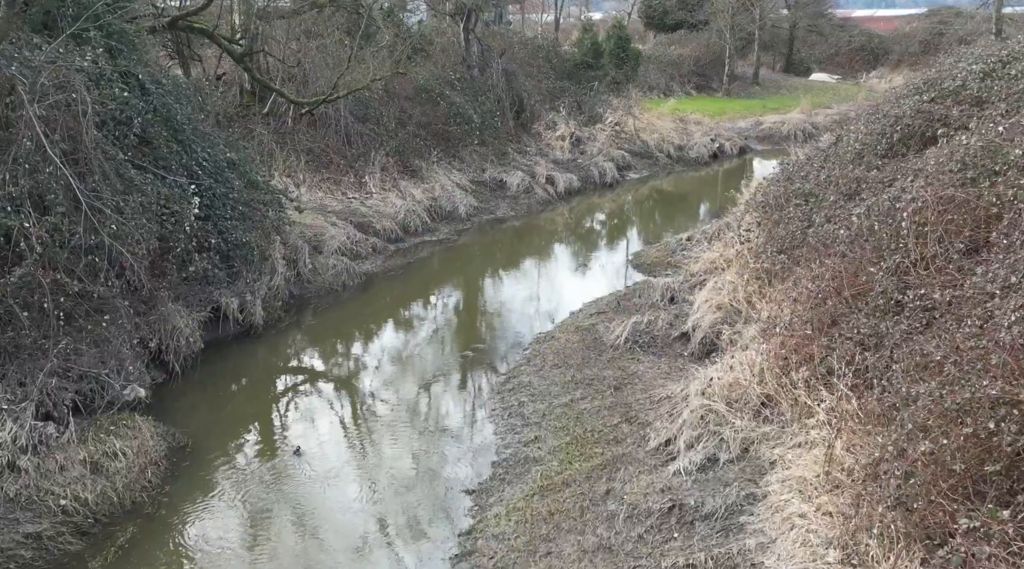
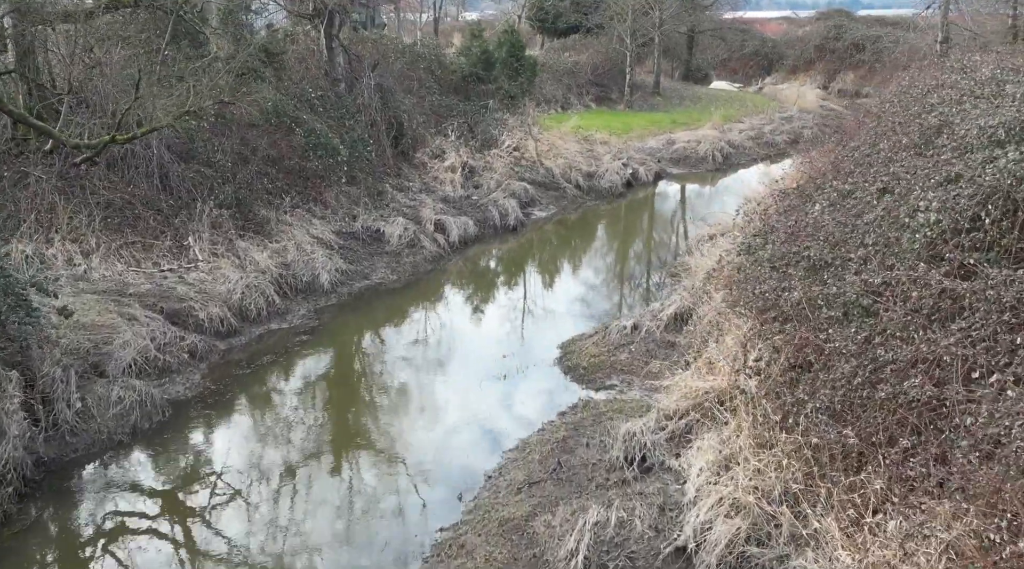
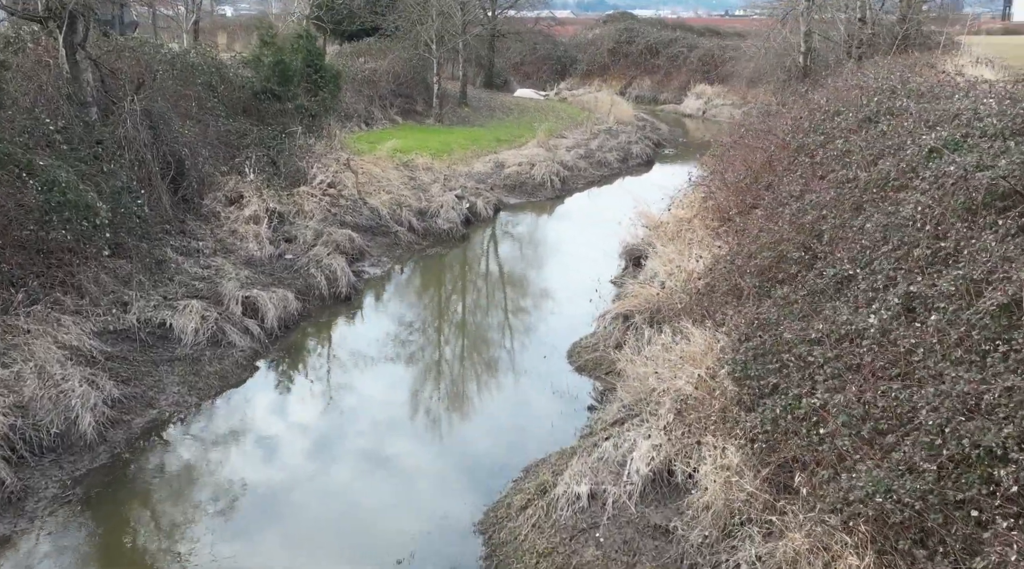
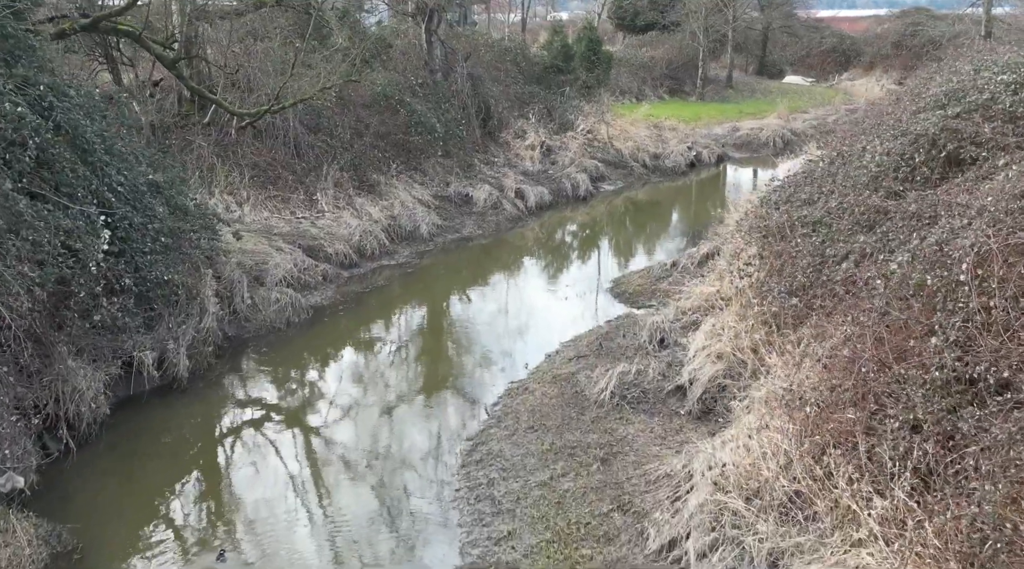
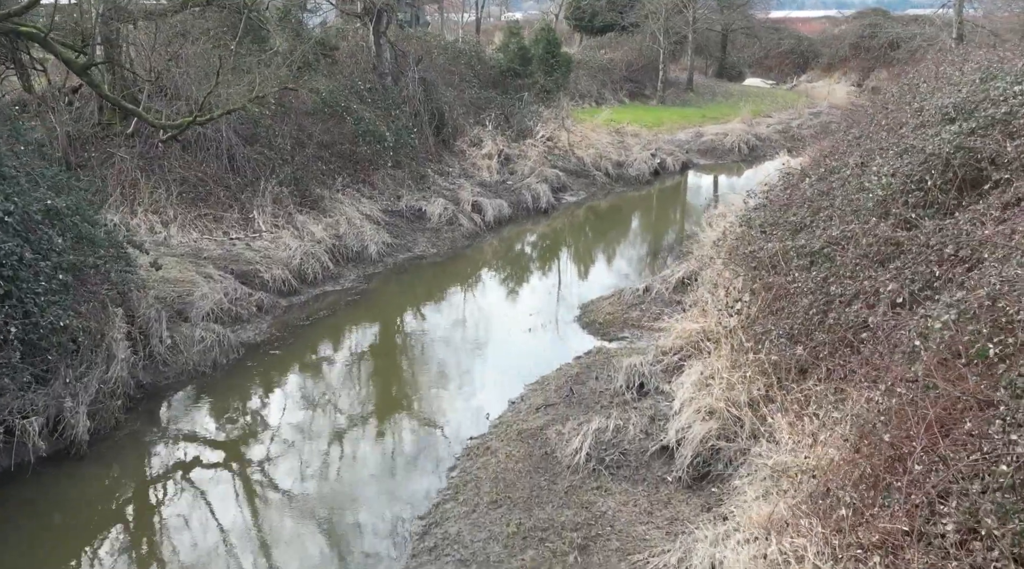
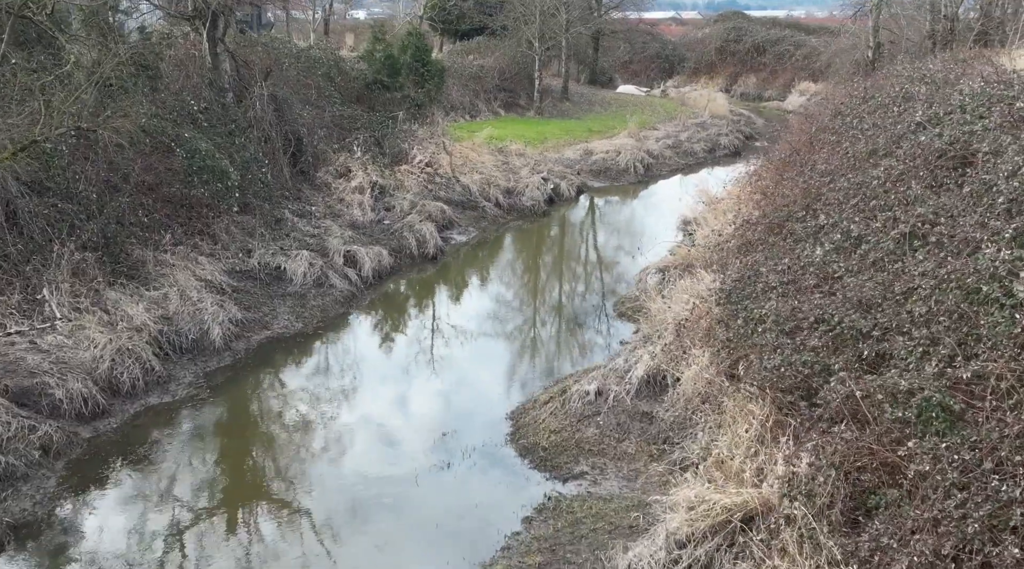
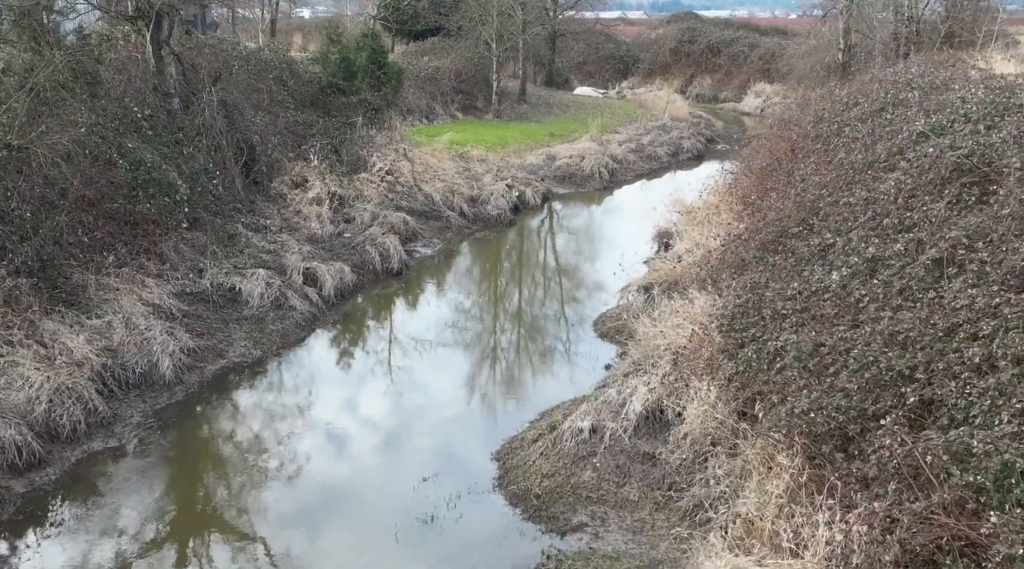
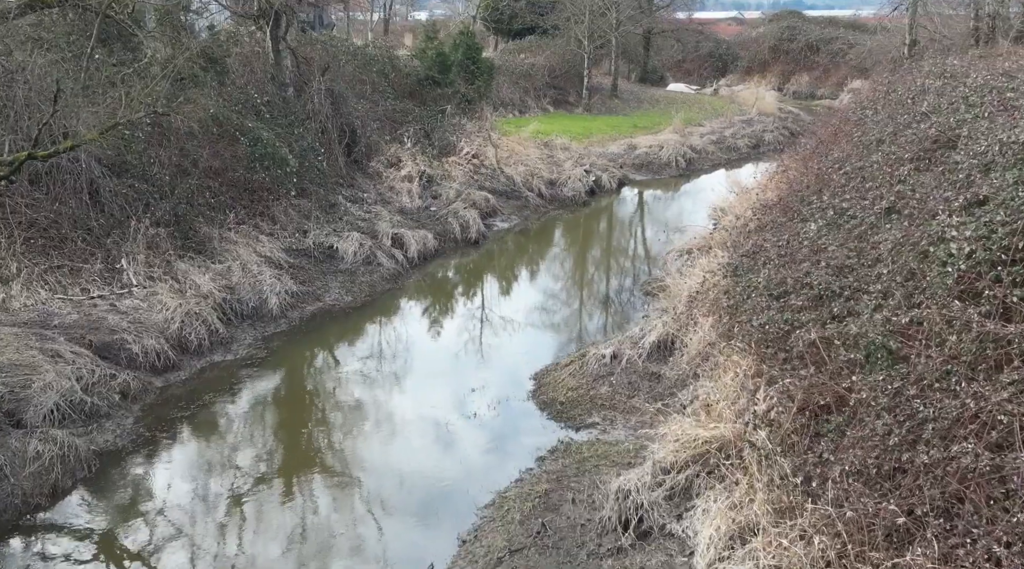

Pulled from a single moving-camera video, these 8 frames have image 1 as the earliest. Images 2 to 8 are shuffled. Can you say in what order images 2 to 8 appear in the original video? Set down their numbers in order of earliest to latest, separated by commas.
4, 5, 2, 8, 6, 7, 3
